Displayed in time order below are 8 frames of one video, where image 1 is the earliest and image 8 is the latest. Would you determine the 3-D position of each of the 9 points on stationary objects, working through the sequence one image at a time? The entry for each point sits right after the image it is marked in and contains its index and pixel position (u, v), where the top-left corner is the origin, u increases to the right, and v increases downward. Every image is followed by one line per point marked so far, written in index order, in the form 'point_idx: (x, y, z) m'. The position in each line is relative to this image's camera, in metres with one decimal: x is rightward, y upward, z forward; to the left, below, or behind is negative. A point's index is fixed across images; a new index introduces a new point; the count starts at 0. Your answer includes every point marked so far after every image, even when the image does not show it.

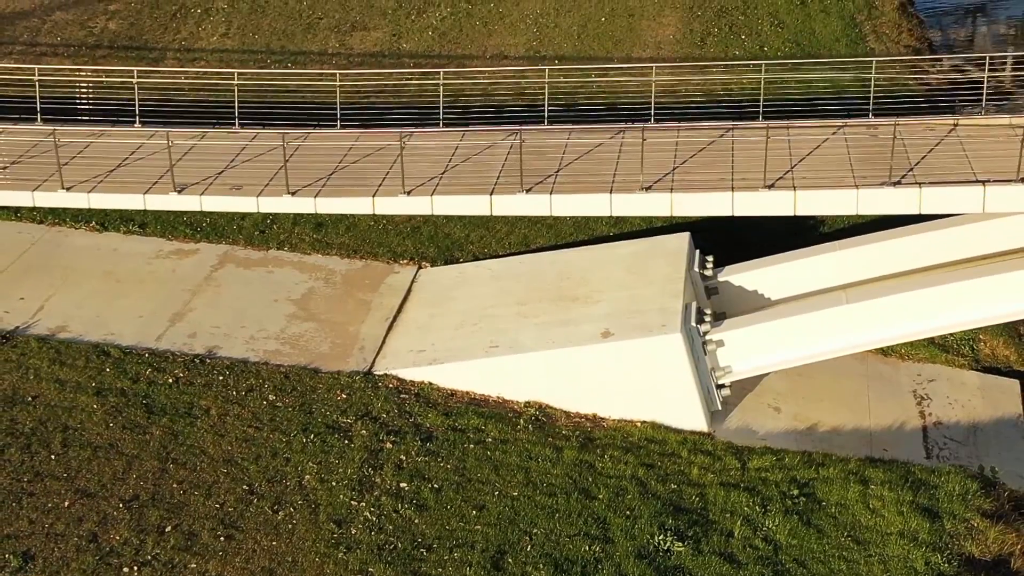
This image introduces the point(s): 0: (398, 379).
0: (-1.3, -1.0, +12.2) m
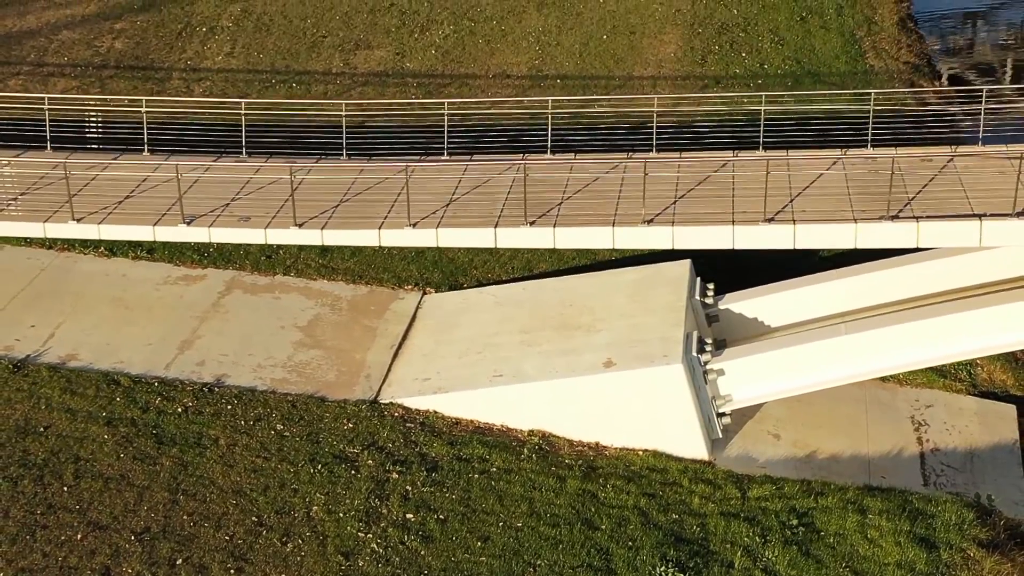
0: (-1.2, -1.4, +12.4) m
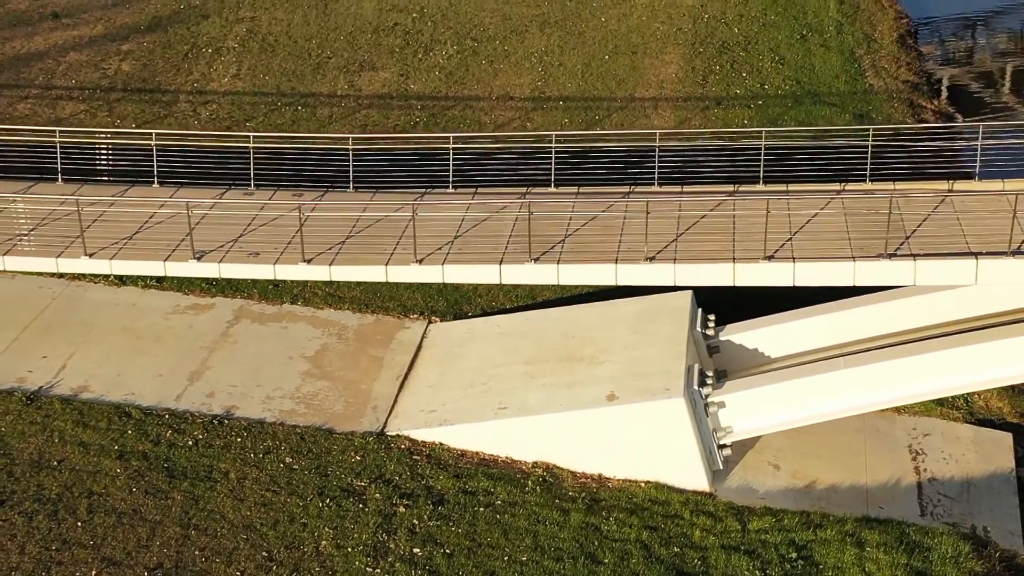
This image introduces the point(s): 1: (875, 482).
0: (-1.2, -1.8, +12.7) m
1: (+4.4, -2.4, +13.2) m
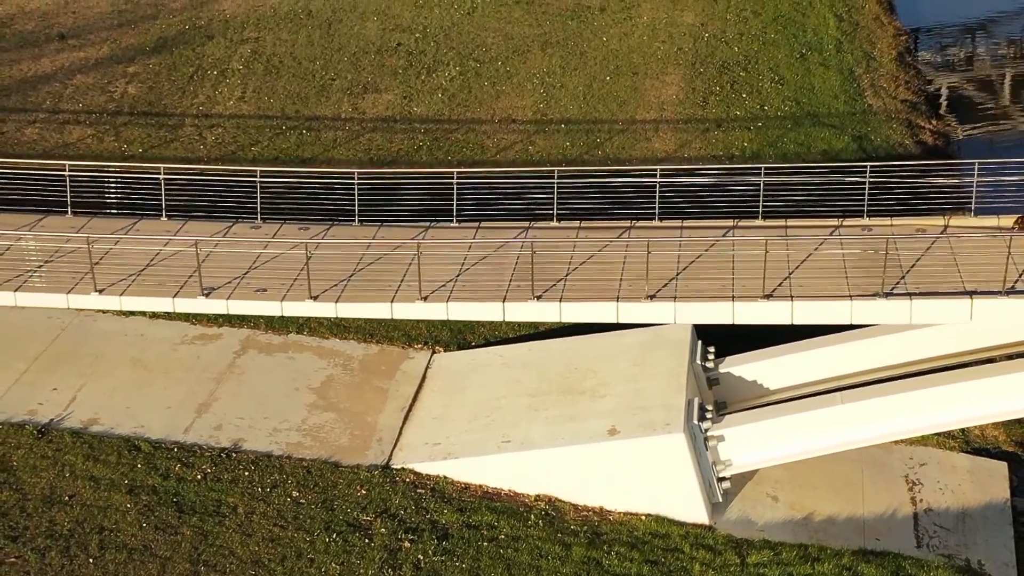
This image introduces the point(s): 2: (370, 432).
0: (-1.2, -2.2, +12.9) m
1: (+4.5, -2.8, +13.4) m
2: (-1.8, -1.8, +13.5) m
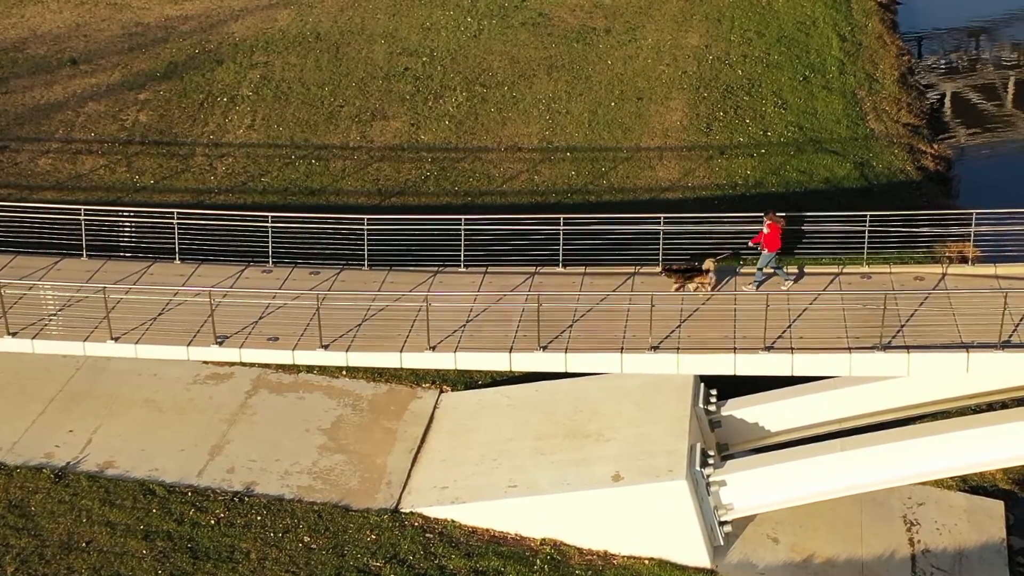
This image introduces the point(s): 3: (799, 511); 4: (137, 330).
0: (-1.1, -2.8, +13.2) m
1: (+4.6, -3.4, +13.7) m
2: (-1.7, -2.4, +13.8) m
3: (+3.8, -2.9, +14.3) m
4: (-4.6, -0.5, +13.1) m
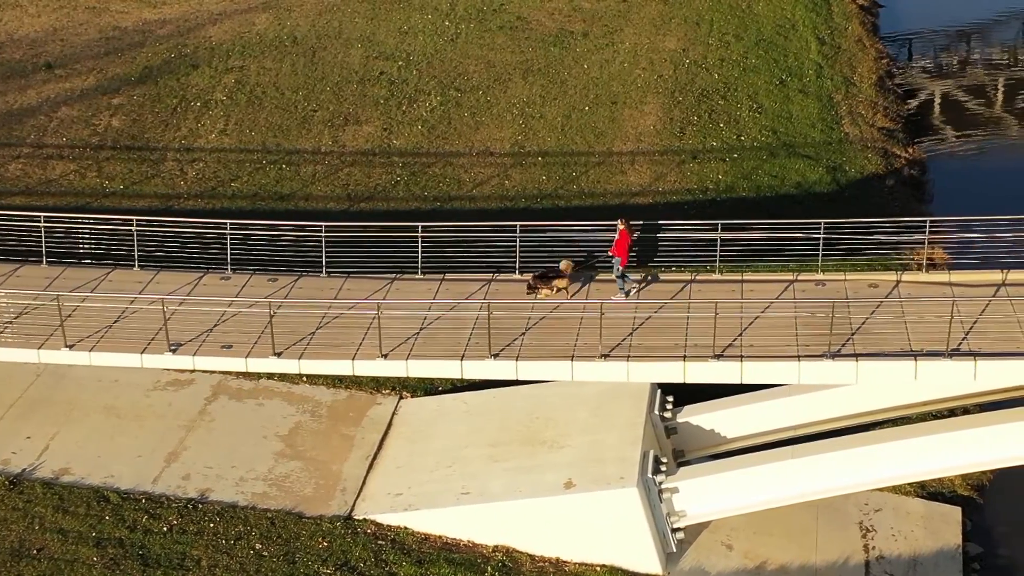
0: (-1.7, -2.9, +13.2) m
1: (+4.0, -3.5, +13.7) m
2: (-2.3, -2.5, +13.9) m
3: (+3.2, -3.0, +14.4) m
4: (-5.1, -0.6, +13.2) m
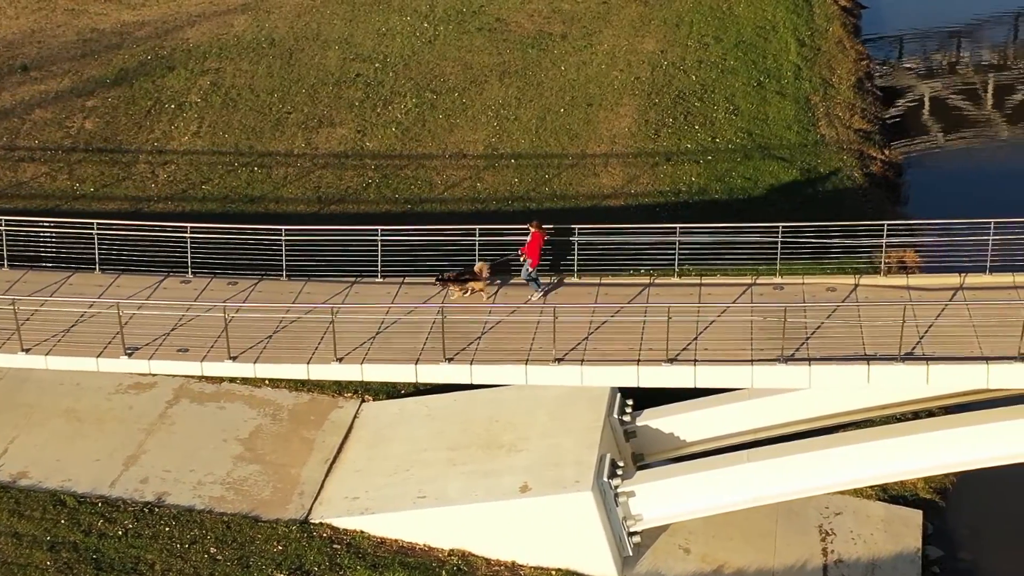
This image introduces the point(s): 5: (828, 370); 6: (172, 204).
0: (-2.2, -2.9, +13.2) m
1: (+3.4, -3.5, +13.7) m
2: (-2.8, -2.5, +13.9) m
3: (+2.7, -3.1, +14.4) m
4: (-5.7, -0.7, +13.2) m
5: (+3.5, -0.9, +12.1) m
6: (-6.1, +1.5, +19.4) m
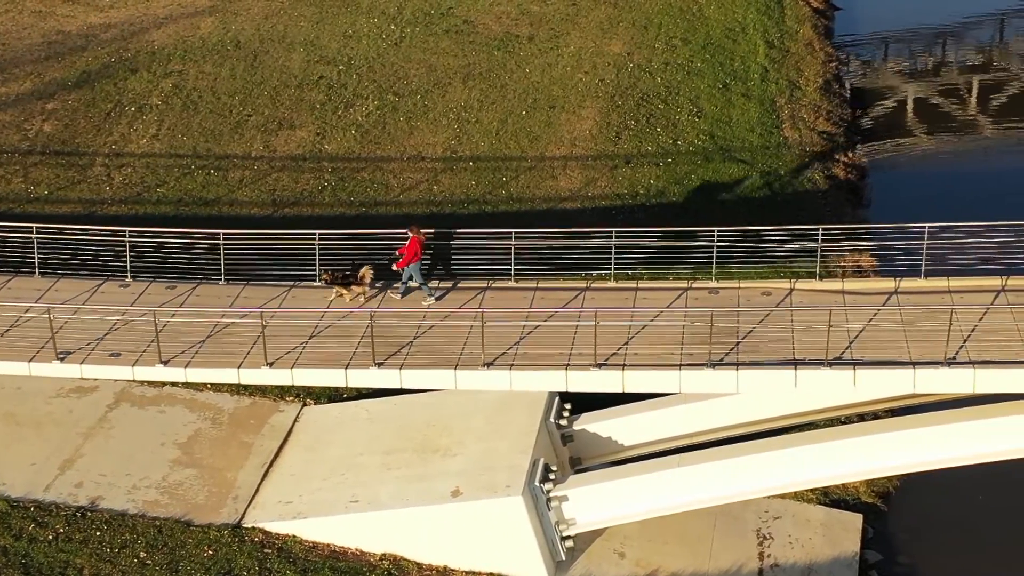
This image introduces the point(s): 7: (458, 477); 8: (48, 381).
0: (-3.0, -3.0, +13.2) m
1: (+2.6, -3.6, +13.8) m
2: (-3.7, -2.6, +13.9) m
3: (+1.9, -3.1, +14.4) m
4: (-6.5, -0.7, +13.2) m
5: (+2.7, -1.0, +12.1) m
6: (-6.9, +1.5, +19.4) m
7: (-0.7, -2.3, +13.2) m
8: (-6.7, -1.3, +15.5) m
